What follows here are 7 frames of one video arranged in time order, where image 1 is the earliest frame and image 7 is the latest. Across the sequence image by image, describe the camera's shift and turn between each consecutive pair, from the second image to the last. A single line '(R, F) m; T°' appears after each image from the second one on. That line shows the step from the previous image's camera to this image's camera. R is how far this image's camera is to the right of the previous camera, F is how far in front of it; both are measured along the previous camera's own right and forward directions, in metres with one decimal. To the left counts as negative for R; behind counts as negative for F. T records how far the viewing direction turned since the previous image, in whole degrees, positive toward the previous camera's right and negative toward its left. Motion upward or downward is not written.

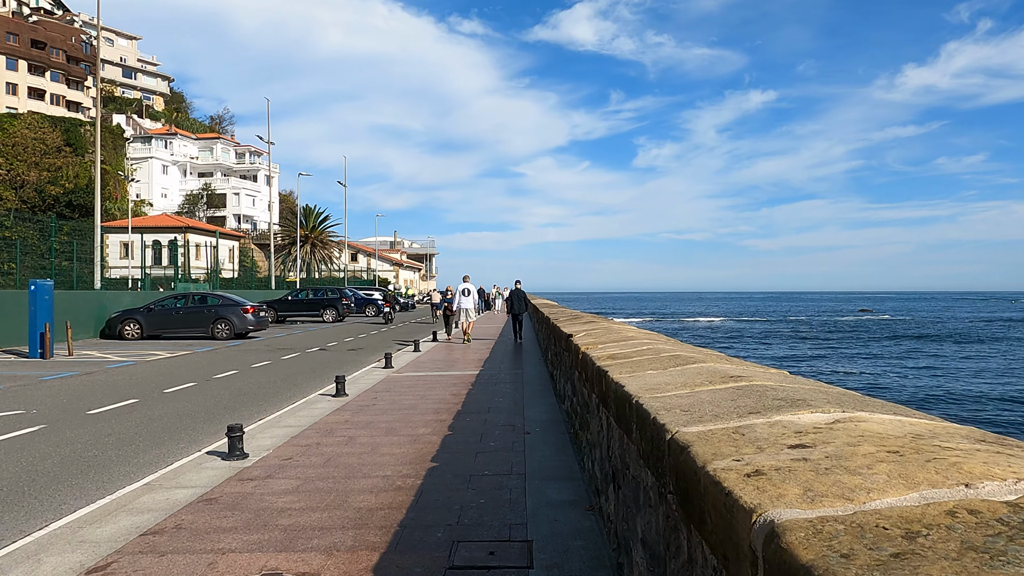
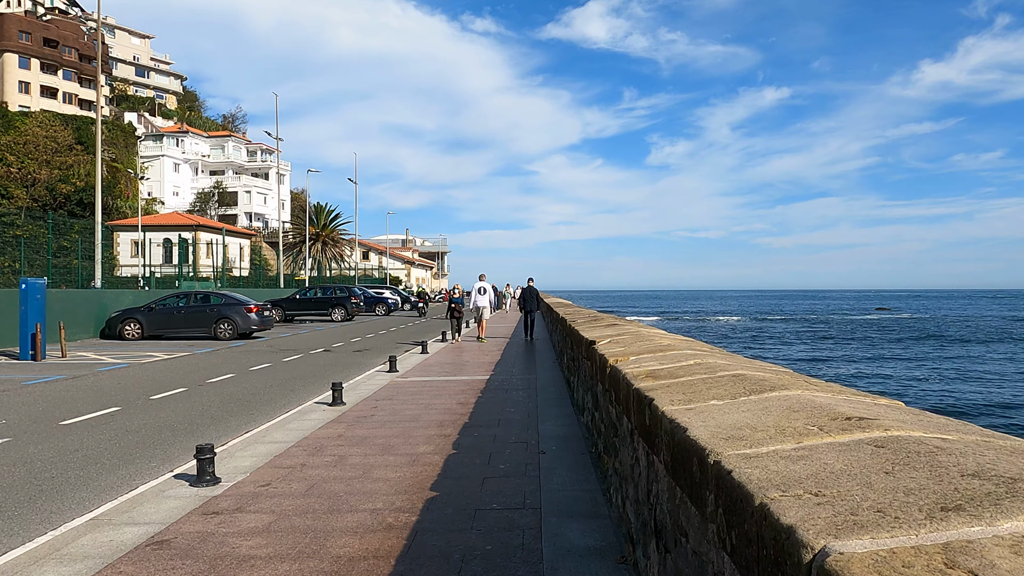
(0.0, +1.0) m; -1°
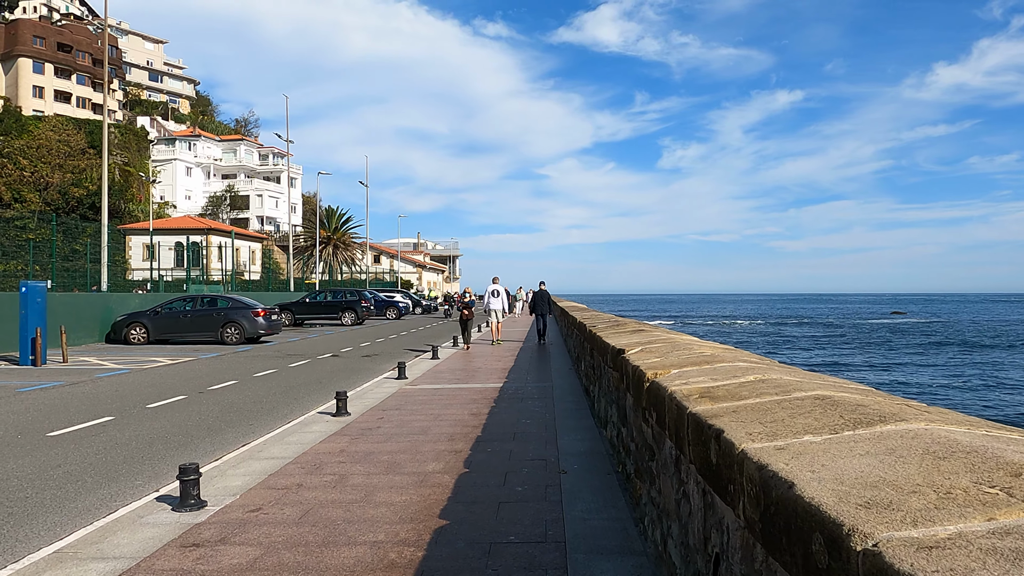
(-0.1, +0.7) m; -1°
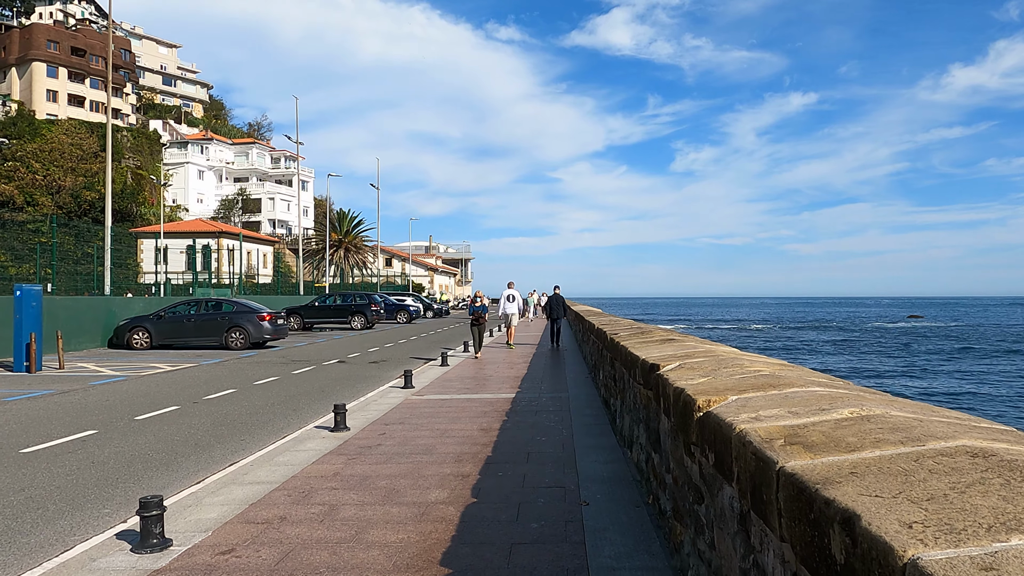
(0.0, +0.8) m; -1°
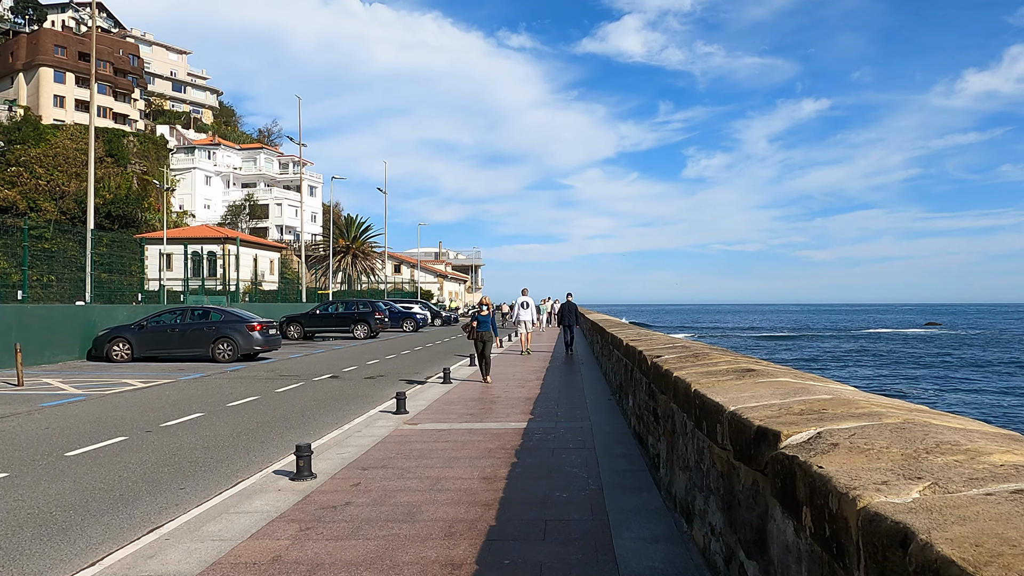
(0.0, +2.0) m; -1°
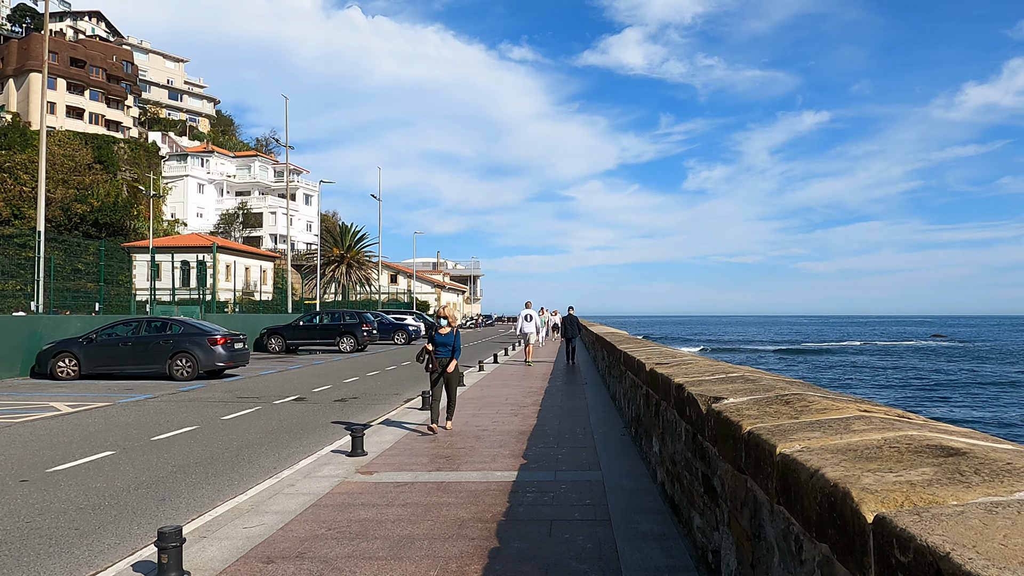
(+0.2, +2.4) m; 0°
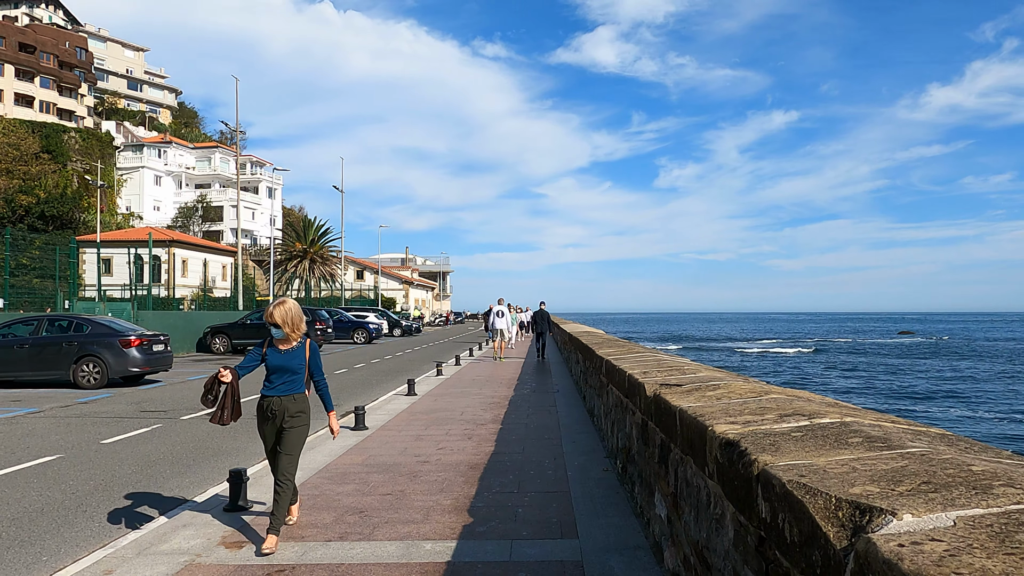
(+0.3, +2.4) m; +2°
